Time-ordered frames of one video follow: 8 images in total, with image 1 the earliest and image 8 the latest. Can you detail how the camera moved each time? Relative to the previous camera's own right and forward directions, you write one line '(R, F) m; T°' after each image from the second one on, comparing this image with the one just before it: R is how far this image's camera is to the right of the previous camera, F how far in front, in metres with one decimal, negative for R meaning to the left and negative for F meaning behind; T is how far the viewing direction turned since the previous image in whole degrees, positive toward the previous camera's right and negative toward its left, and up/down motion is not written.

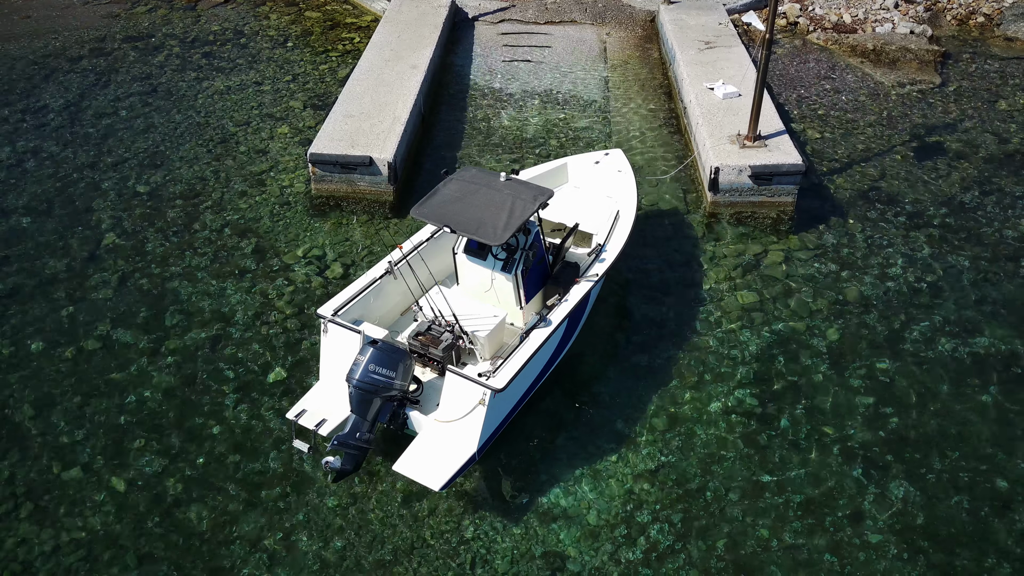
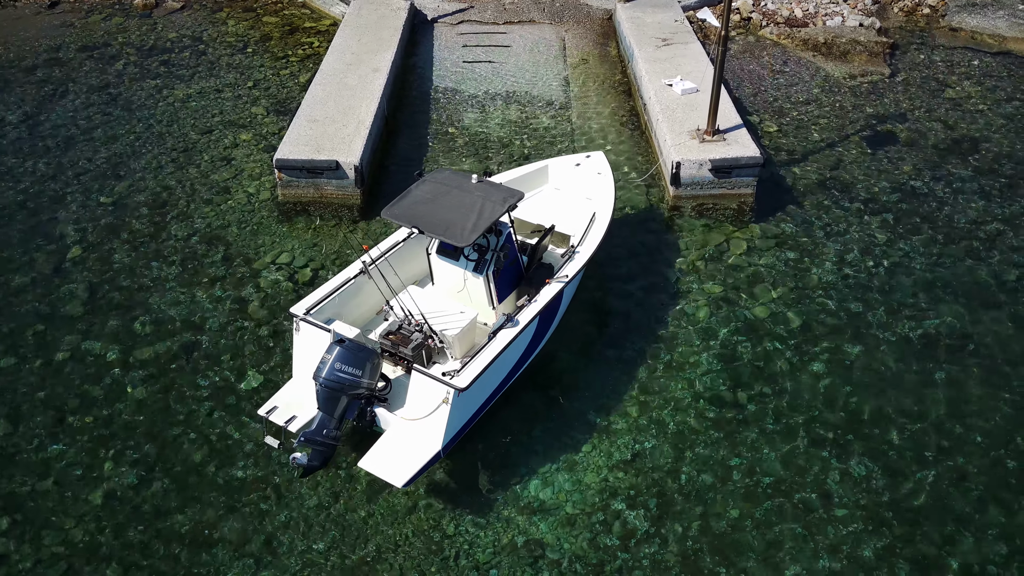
(-0.1, -0.2) m; +2°
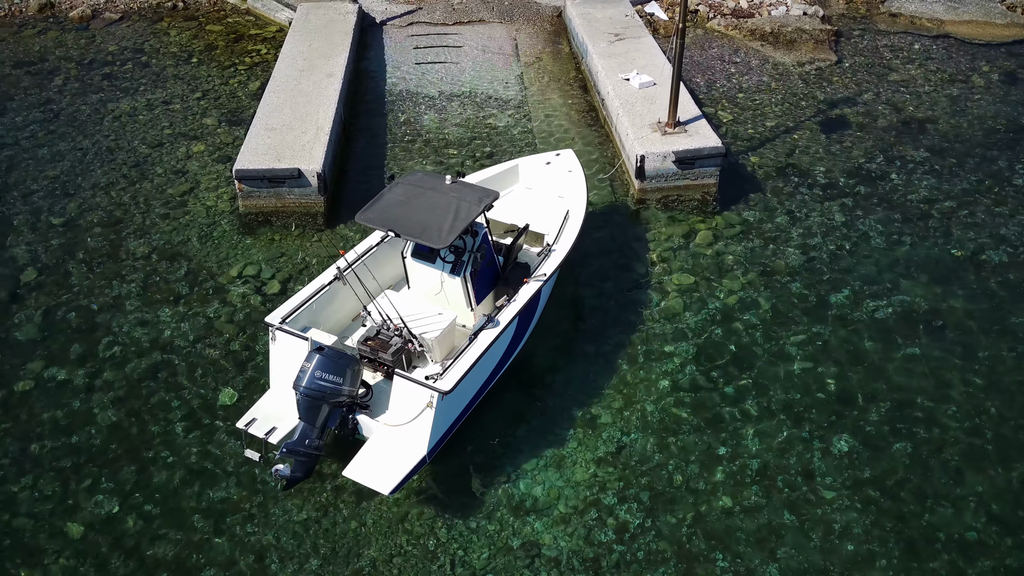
(-0.3, 0.0) m; +4°
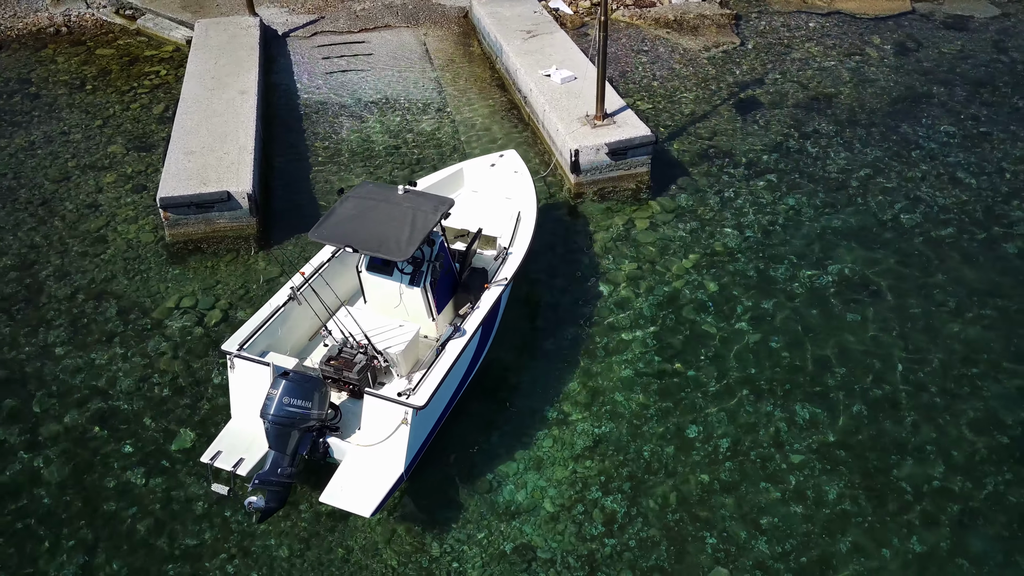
(-0.7, +0.1) m; +7°
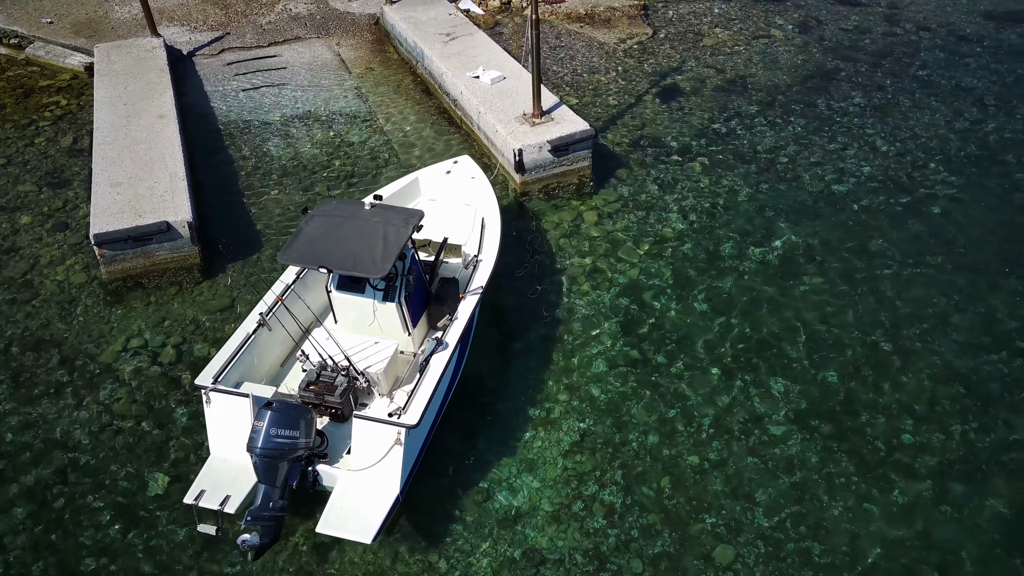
(-0.8, +0.1) m; +7°
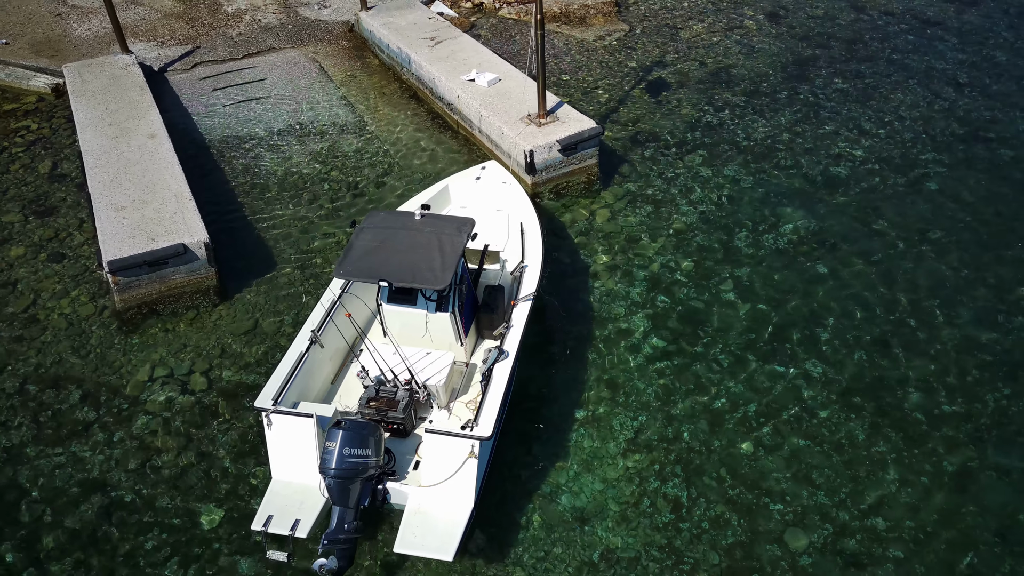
(-1.3, +0.1) m; +5°
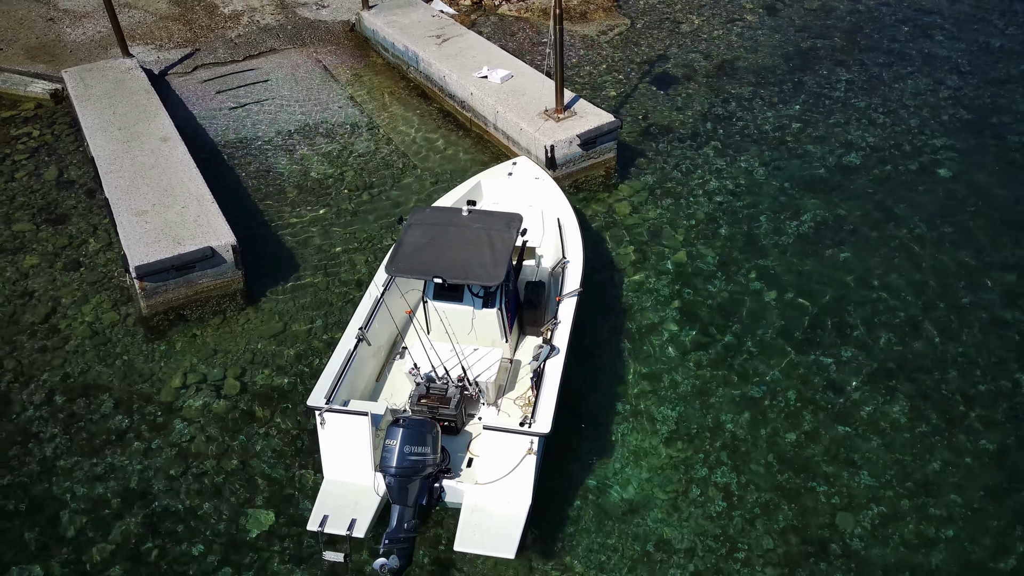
(-0.8, 0.0) m; +2°
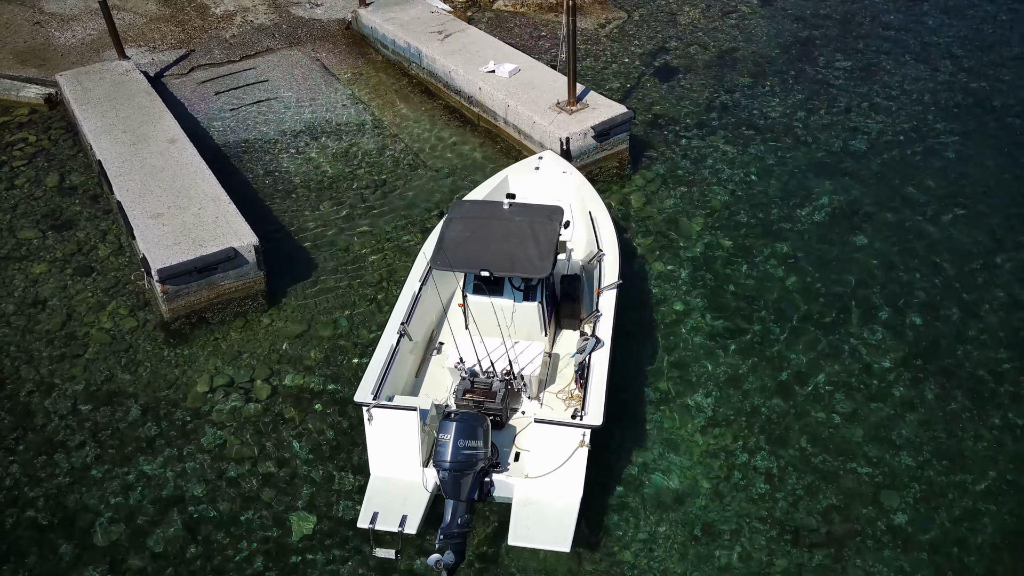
(-0.7, +0.1) m; +2°
